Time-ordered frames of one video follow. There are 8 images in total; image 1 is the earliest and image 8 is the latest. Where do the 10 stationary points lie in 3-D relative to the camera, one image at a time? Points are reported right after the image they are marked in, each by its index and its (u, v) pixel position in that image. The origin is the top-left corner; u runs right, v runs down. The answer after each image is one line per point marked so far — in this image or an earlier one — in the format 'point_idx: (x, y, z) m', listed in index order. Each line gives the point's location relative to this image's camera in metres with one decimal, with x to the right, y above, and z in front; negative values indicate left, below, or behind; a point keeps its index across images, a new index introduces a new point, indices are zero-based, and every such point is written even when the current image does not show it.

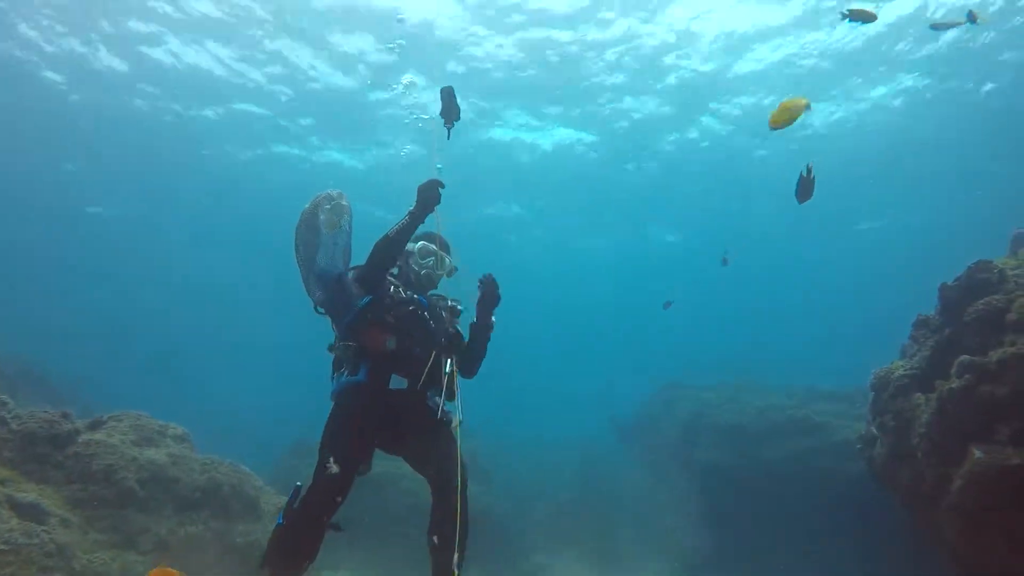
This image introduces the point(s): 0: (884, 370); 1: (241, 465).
0: (+6.1, -1.5, +8.7) m
1: (-3.8, -2.5, +7.3) m
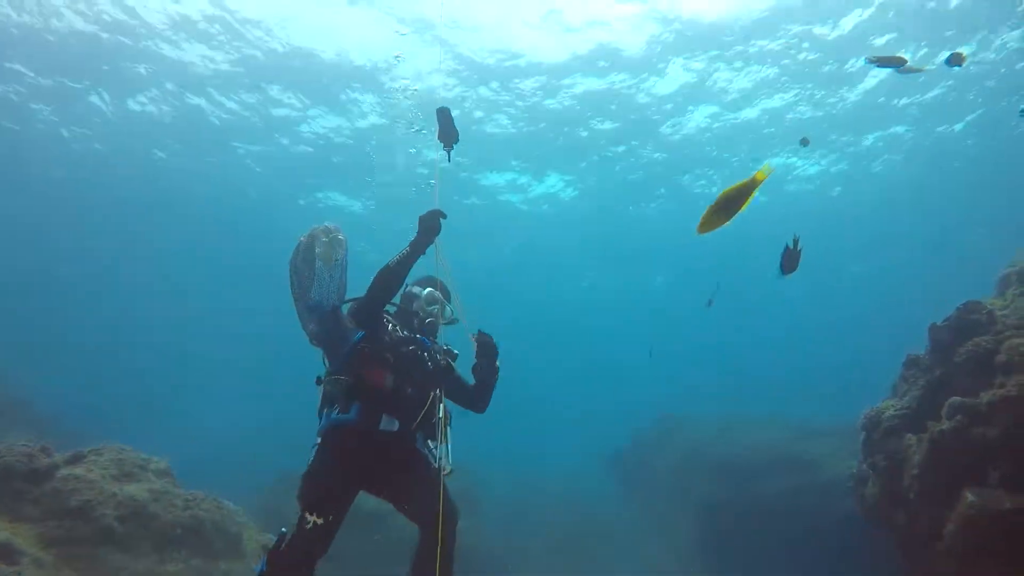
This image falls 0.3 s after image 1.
0: (+5.7, -2.0, +8.3) m
1: (-4.2, -3.1, +7.6) m
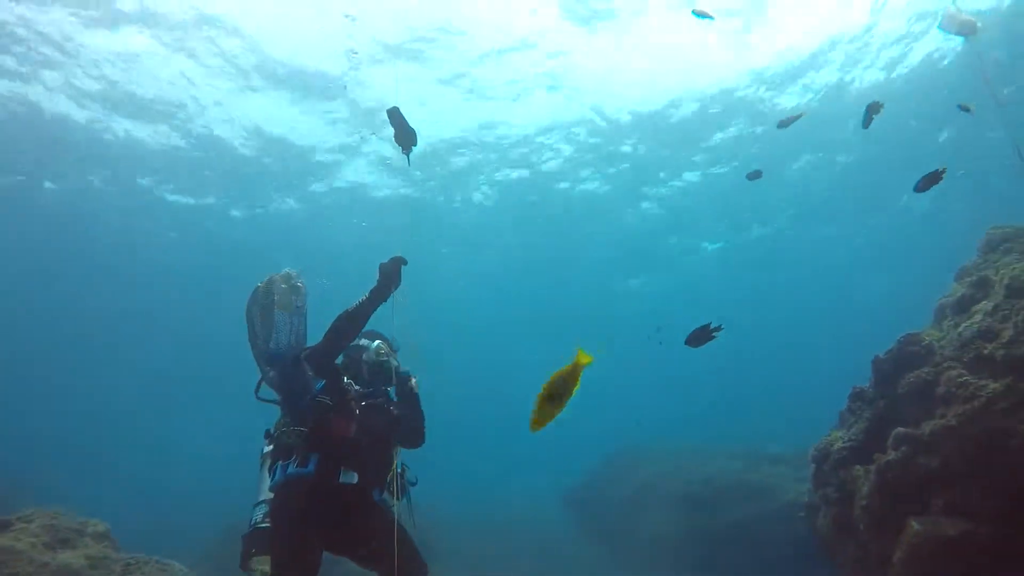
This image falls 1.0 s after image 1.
0: (+5.1, -2.5, +8.5) m
1: (-4.7, -3.7, +7.2) m
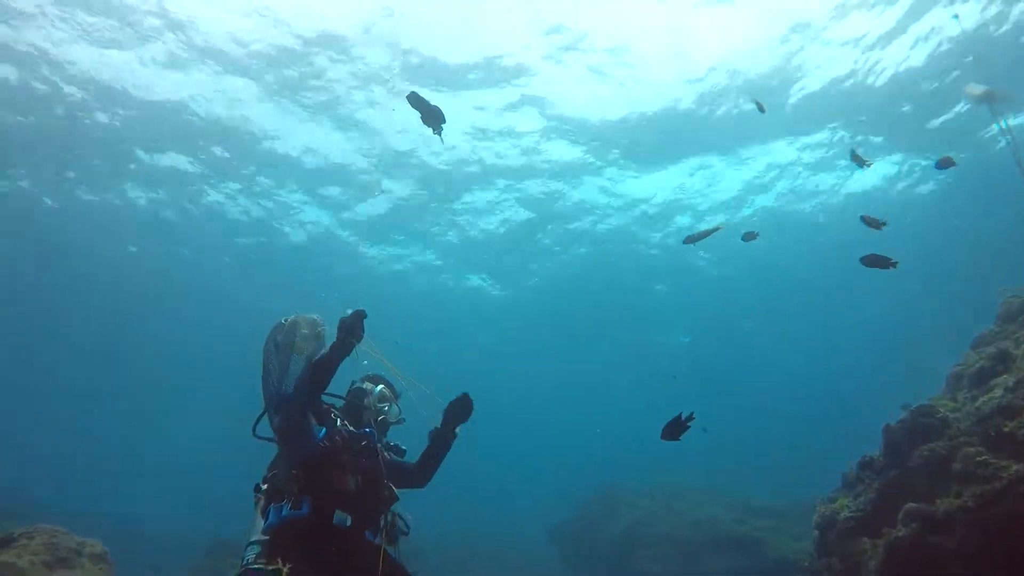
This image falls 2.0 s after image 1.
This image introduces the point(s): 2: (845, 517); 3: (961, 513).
0: (+5.1, -3.5, +8.3) m
1: (-4.8, -4.1, +7.2) m
2: (+5.1, -3.5, +7.9) m
3: (+5.4, -2.8, +6.4) m
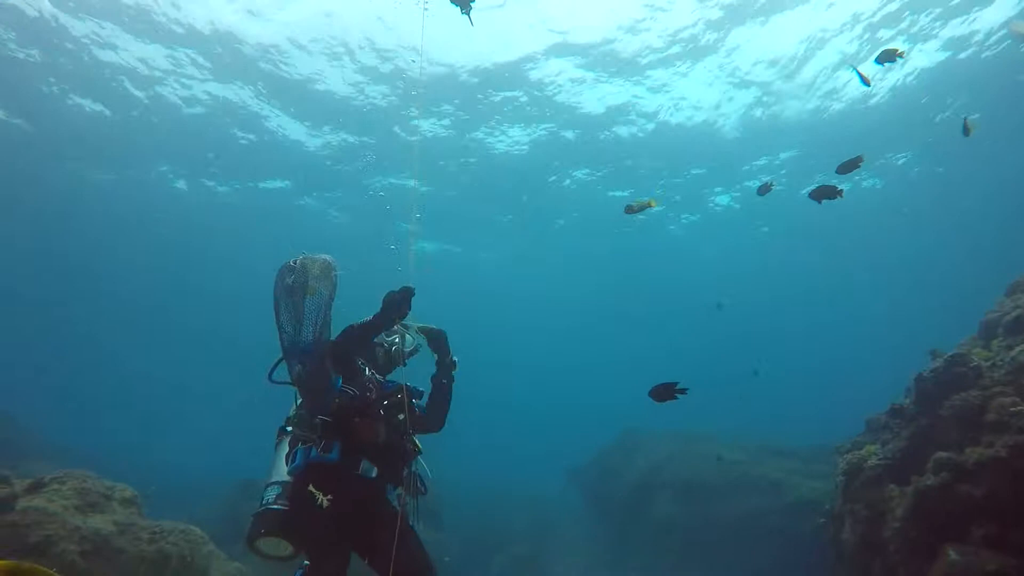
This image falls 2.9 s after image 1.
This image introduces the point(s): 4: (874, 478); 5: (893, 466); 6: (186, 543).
0: (+5.5, -2.7, +8.2) m
1: (-4.5, -3.4, +7.3) m
2: (+5.5, -2.7, +7.9) m
3: (+5.7, -2.1, +6.2) m
4: (+5.4, -2.8, +7.8) m
5: (+5.6, -2.6, +7.7) m
6: (-4.2, -3.3, +6.8) m
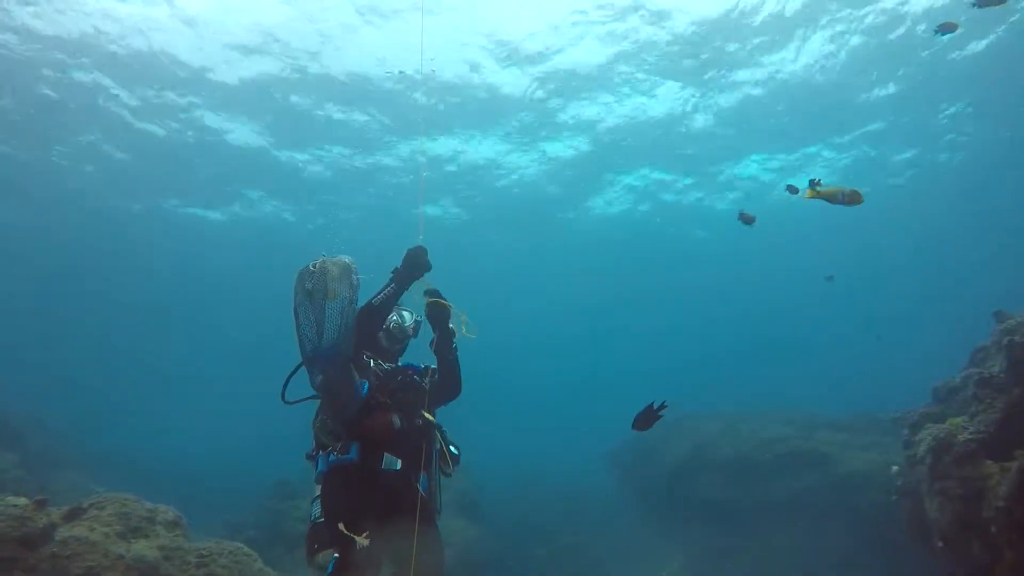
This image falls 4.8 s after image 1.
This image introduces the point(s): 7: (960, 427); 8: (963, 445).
0: (+6.3, -2.1, +7.6) m
1: (-3.6, -3.4, +6.9) m
2: (+6.3, -2.1, +7.3) m
3: (+6.5, -1.6, +5.6) m
4: (+6.2, -2.3, +7.2) m
5: (+6.4, -2.1, +7.1) m
6: (-3.4, -3.4, +6.4) m
7: (+6.5, -2.0, +7.7) m
8: (+6.2, -2.2, +7.2) m
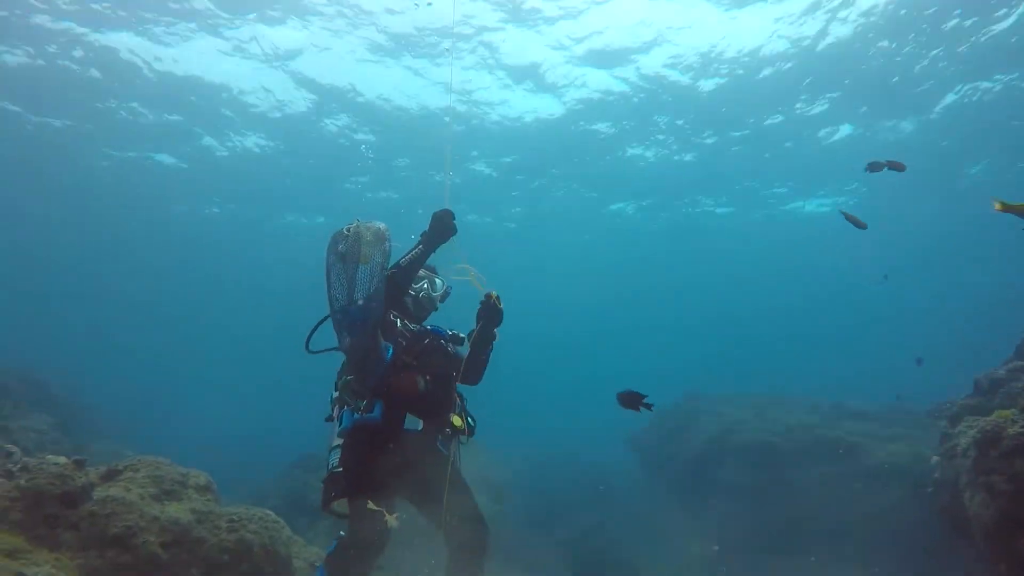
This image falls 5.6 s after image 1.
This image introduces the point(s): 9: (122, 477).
0: (+6.7, -1.9, +7.3) m
1: (-3.3, -3.0, +7.0) m
2: (+6.7, -1.9, +6.9) m
3: (+6.8, -1.4, +5.3) m
4: (+6.6, -2.1, +6.9) m
5: (+6.8, -1.9, +6.7) m
6: (-3.1, -3.0, +6.4) m
7: (+6.9, -1.9, +7.3) m
8: (+6.6, -2.0, +6.9) m
9: (-4.7, -2.3, +6.3) m
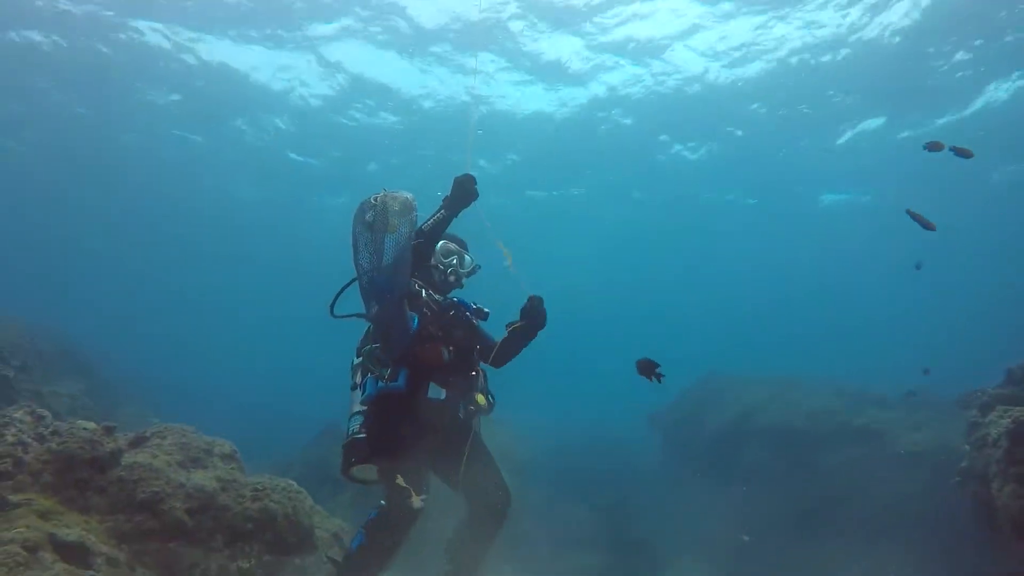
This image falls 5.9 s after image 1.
0: (+7.0, -1.7, +7.0) m
1: (-3.0, -2.7, +7.1) m
2: (+6.9, -1.7, +6.7) m
3: (+7.0, -1.3, +5.0) m
4: (+6.9, -1.9, +6.6) m
5: (+7.1, -1.7, +6.4) m
6: (-2.8, -2.6, +6.5) m
7: (+7.2, -1.7, +7.0) m
8: (+6.9, -1.8, +6.6) m
9: (-4.5, -1.9, +6.4) m
